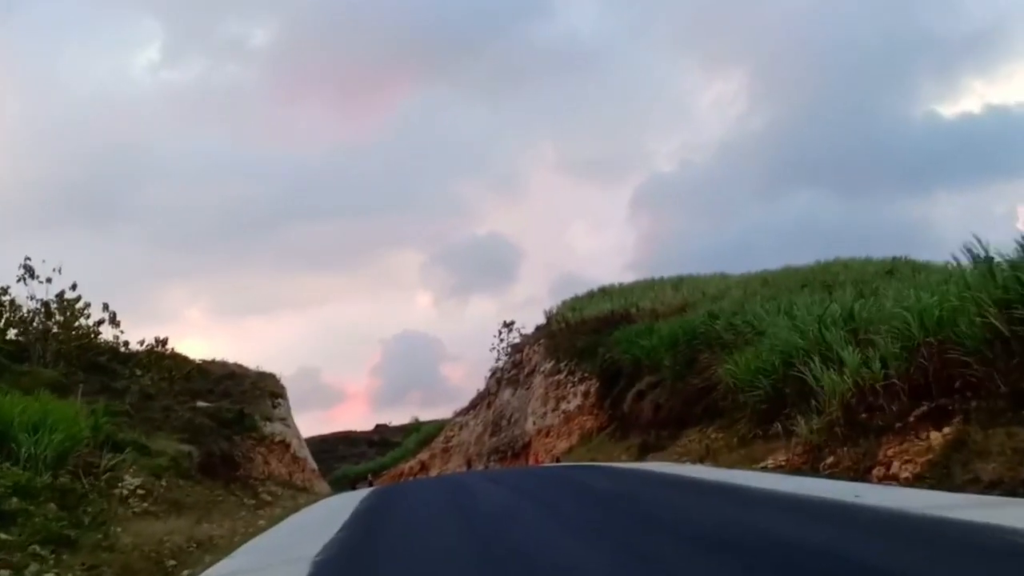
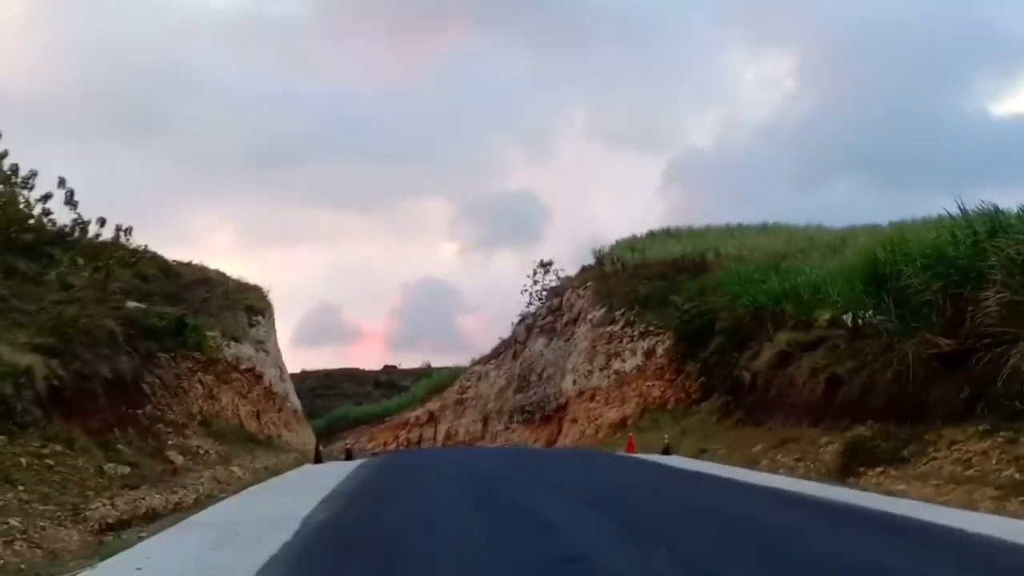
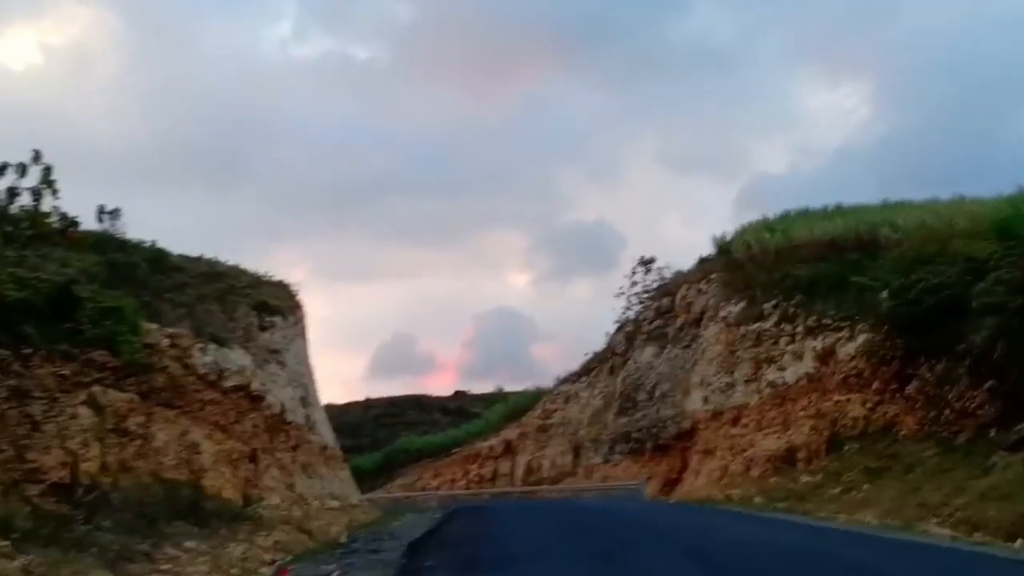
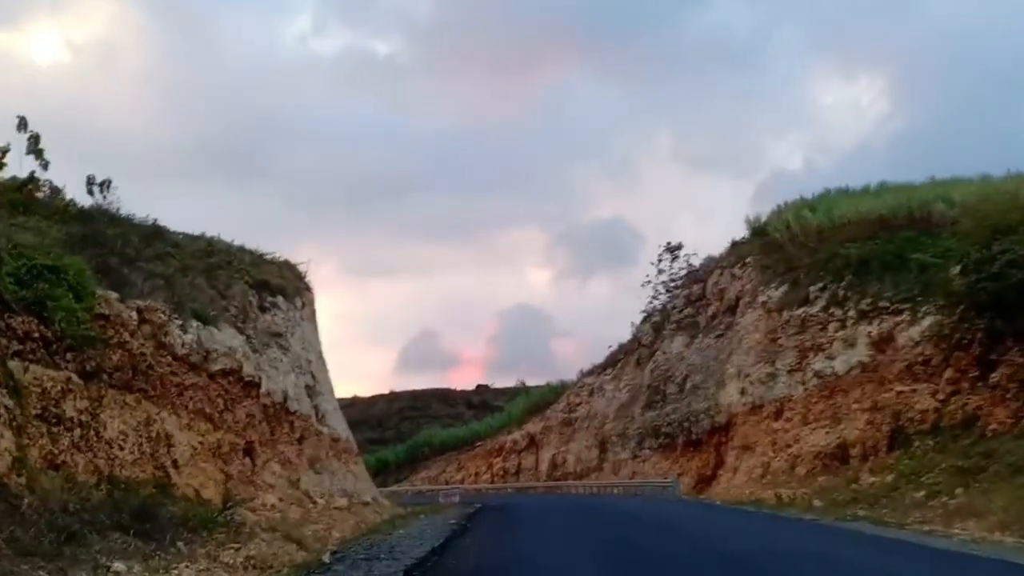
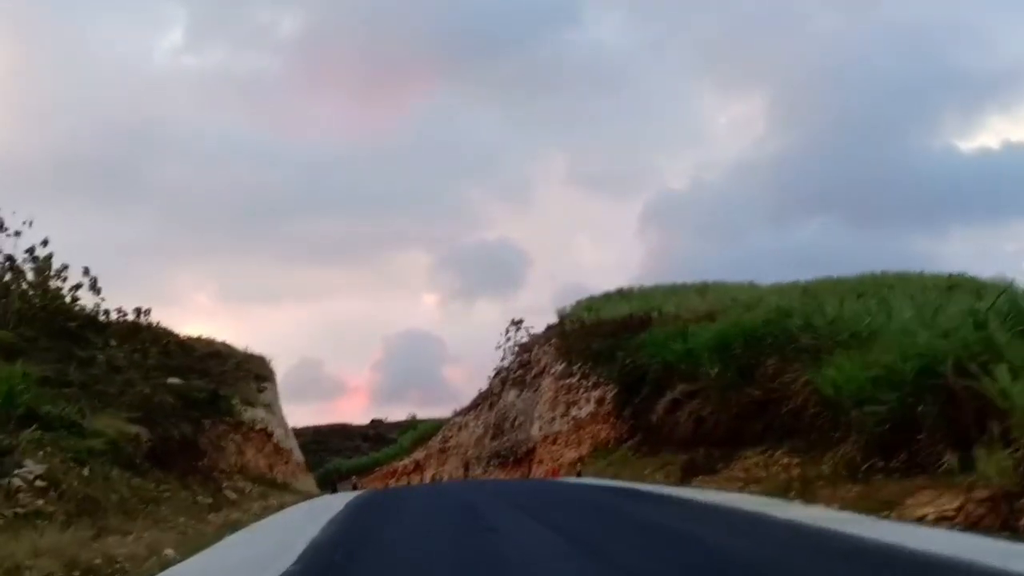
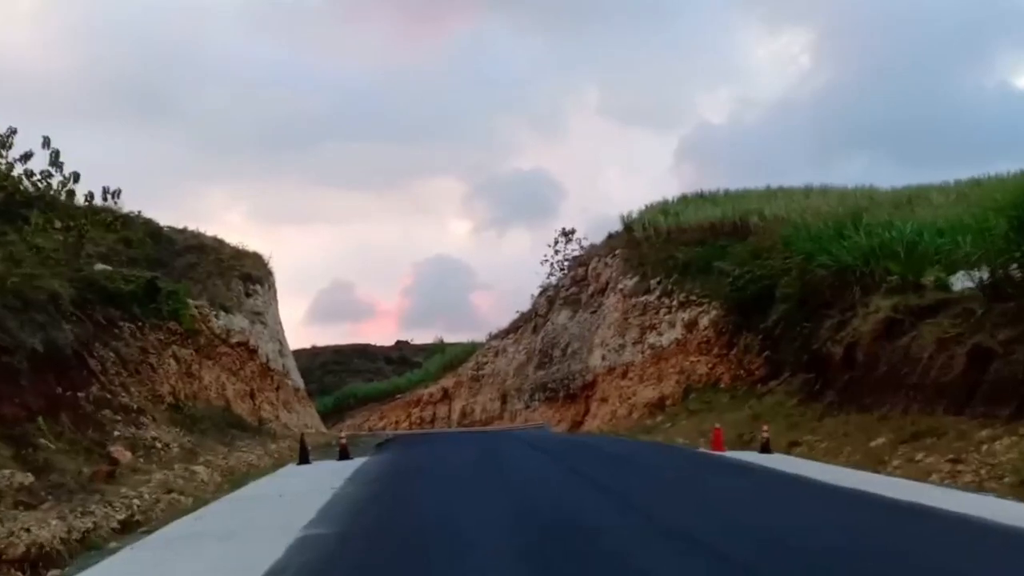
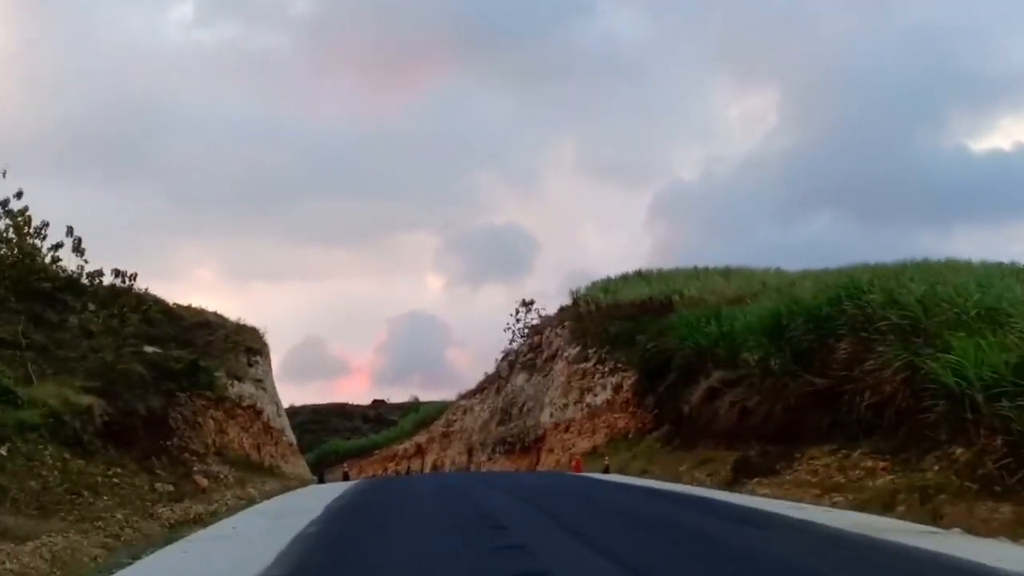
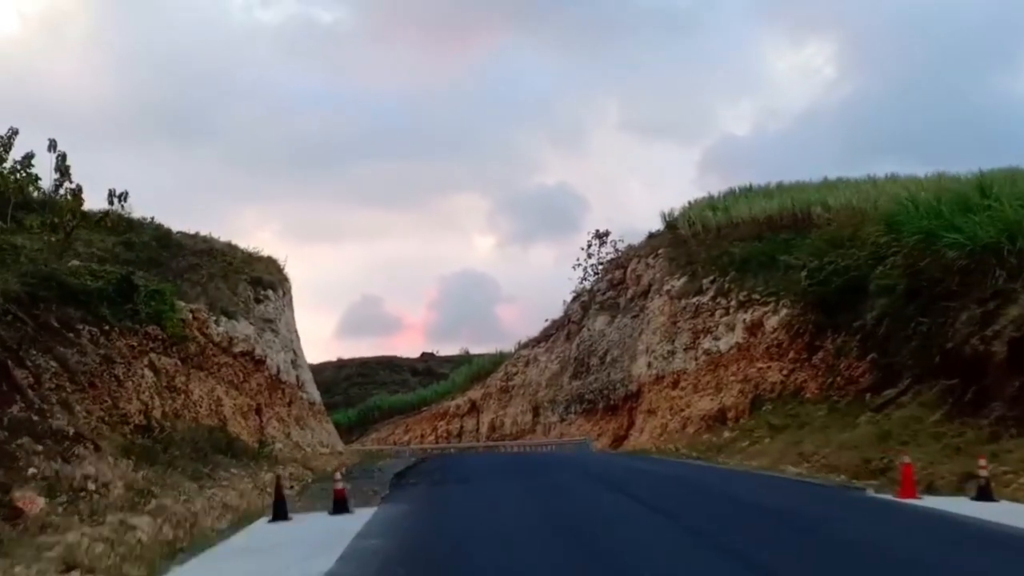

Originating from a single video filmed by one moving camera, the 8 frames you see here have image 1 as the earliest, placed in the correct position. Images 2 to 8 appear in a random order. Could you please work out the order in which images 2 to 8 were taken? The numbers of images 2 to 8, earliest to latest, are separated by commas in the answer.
5, 7, 2, 6, 8, 3, 4
